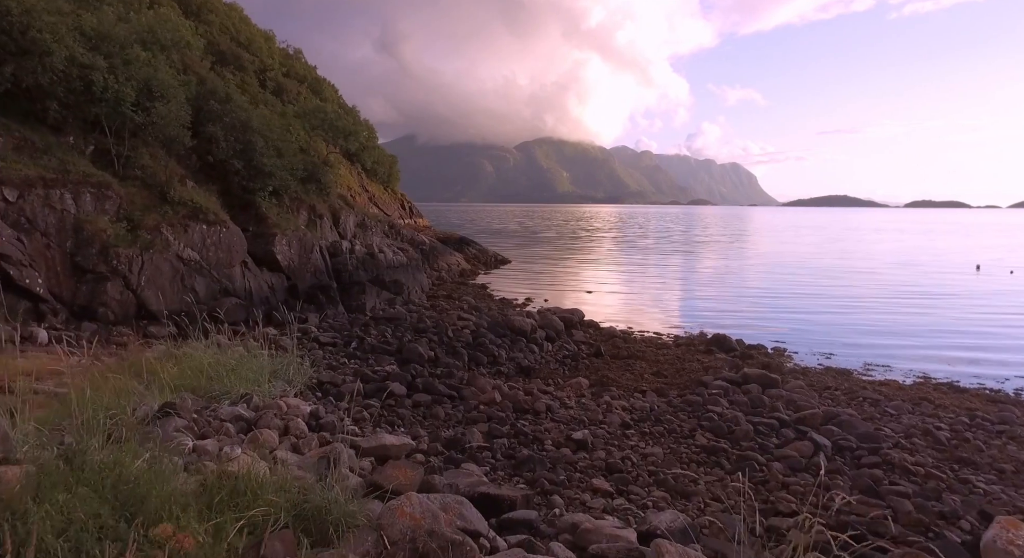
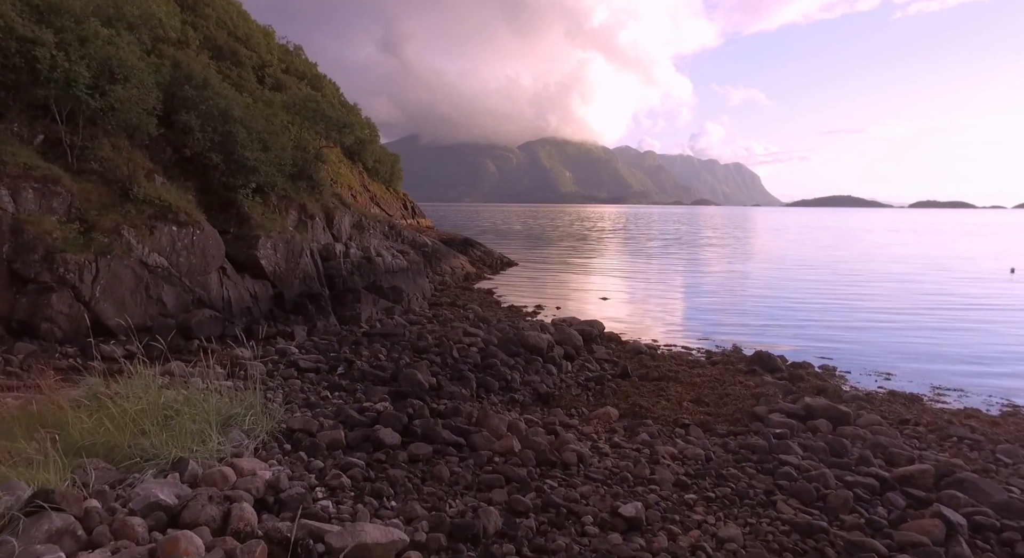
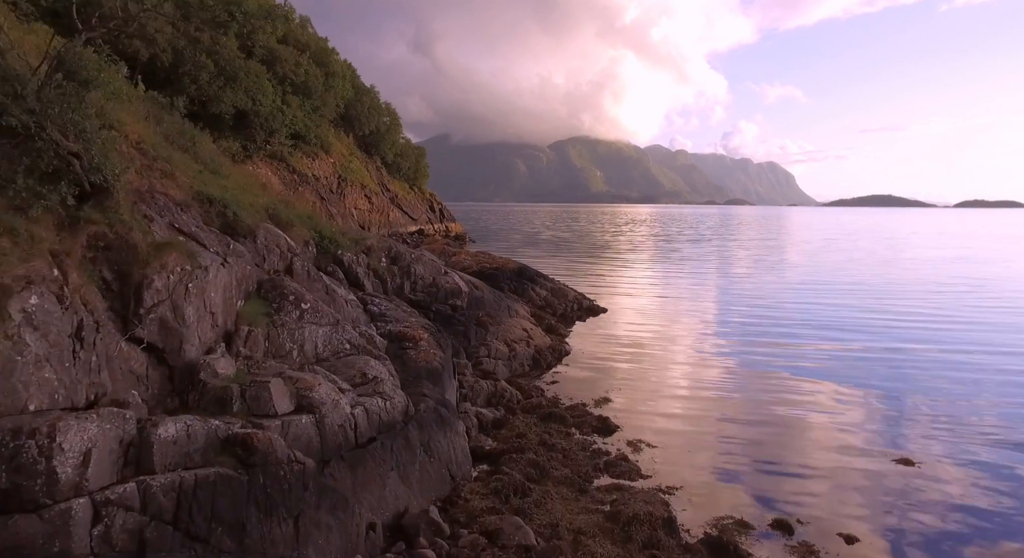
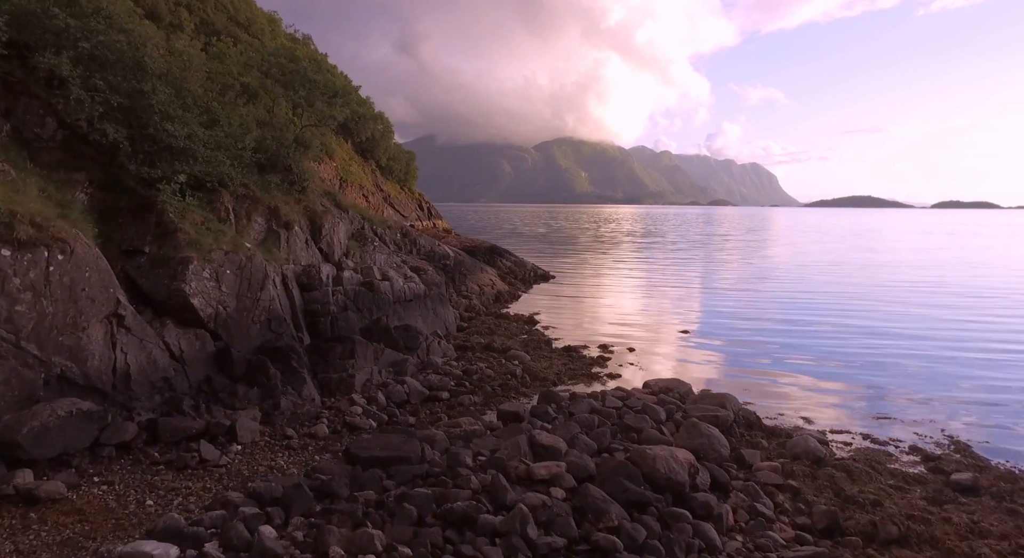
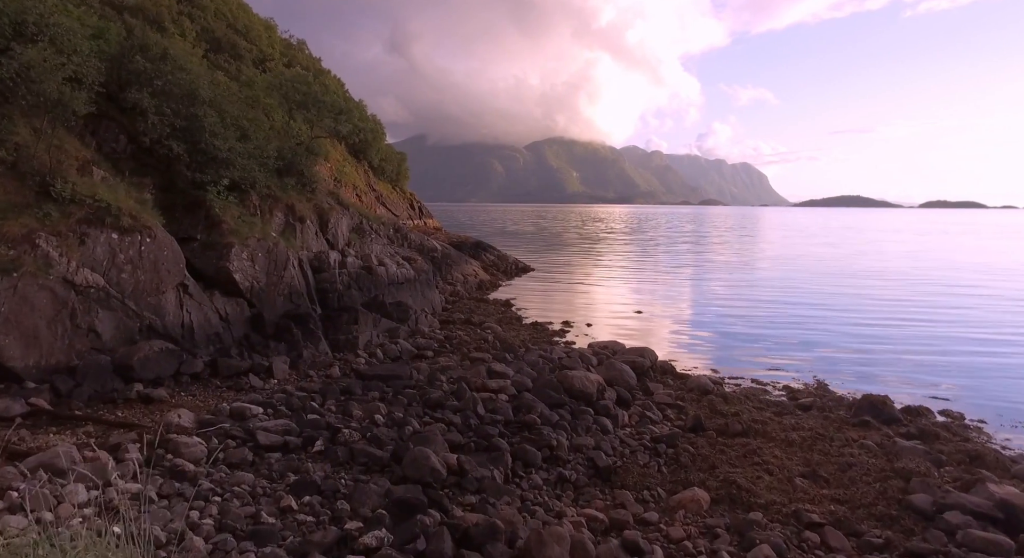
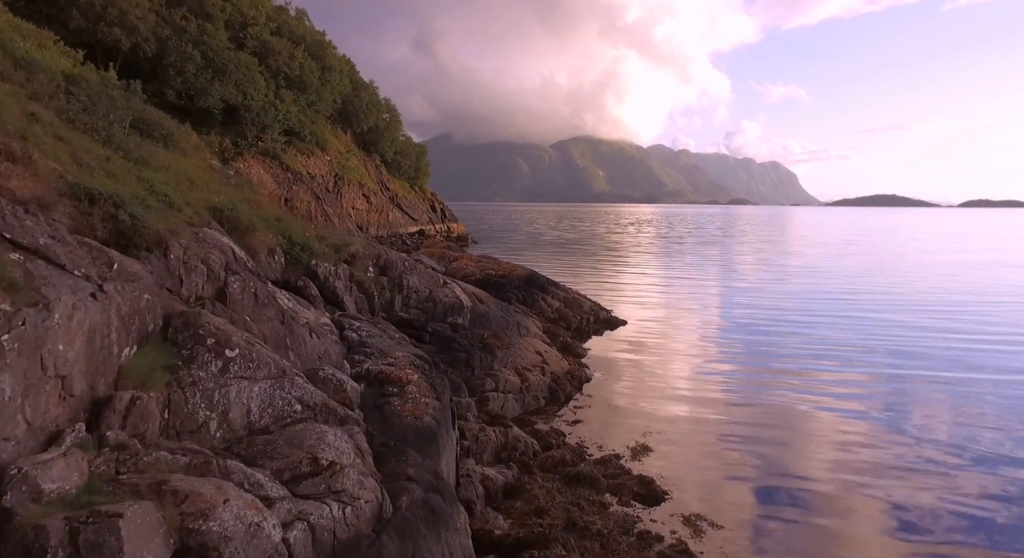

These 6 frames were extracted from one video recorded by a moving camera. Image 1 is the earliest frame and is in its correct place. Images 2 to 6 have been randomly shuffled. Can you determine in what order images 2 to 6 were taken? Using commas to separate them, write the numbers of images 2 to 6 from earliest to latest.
2, 5, 4, 3, 6
